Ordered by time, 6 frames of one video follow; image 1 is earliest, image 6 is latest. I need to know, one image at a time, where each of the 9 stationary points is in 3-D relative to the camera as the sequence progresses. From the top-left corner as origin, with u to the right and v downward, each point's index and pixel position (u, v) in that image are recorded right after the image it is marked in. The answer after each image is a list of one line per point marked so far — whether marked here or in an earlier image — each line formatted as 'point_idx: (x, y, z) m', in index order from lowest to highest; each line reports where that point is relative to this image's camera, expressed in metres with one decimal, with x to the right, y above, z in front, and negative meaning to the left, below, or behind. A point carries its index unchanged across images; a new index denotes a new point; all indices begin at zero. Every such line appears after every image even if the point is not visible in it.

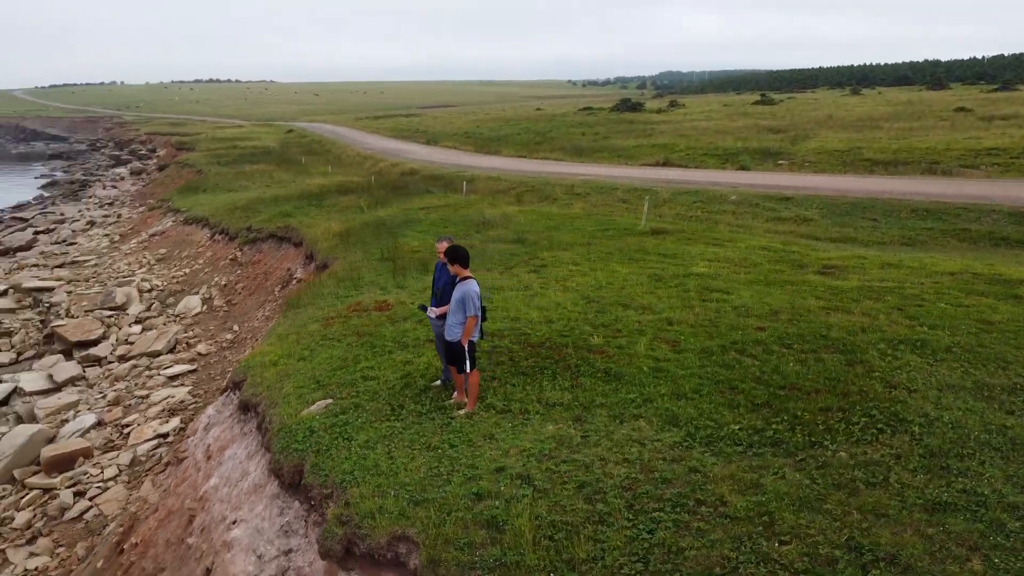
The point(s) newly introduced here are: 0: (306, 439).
0: (-2.8, -2.0, +10.6) m
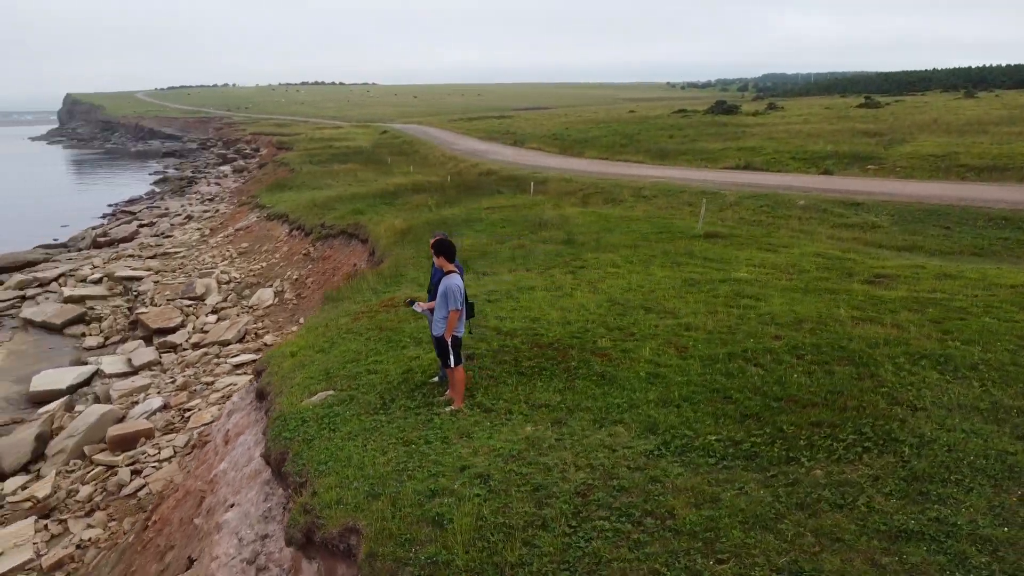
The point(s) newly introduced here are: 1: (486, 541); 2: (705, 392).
0: (-2.9, -1.9, +10.8) m
1: (-0.2, -2.3, +7.2) m
2: (+2.4, -1.3, +10.1) m
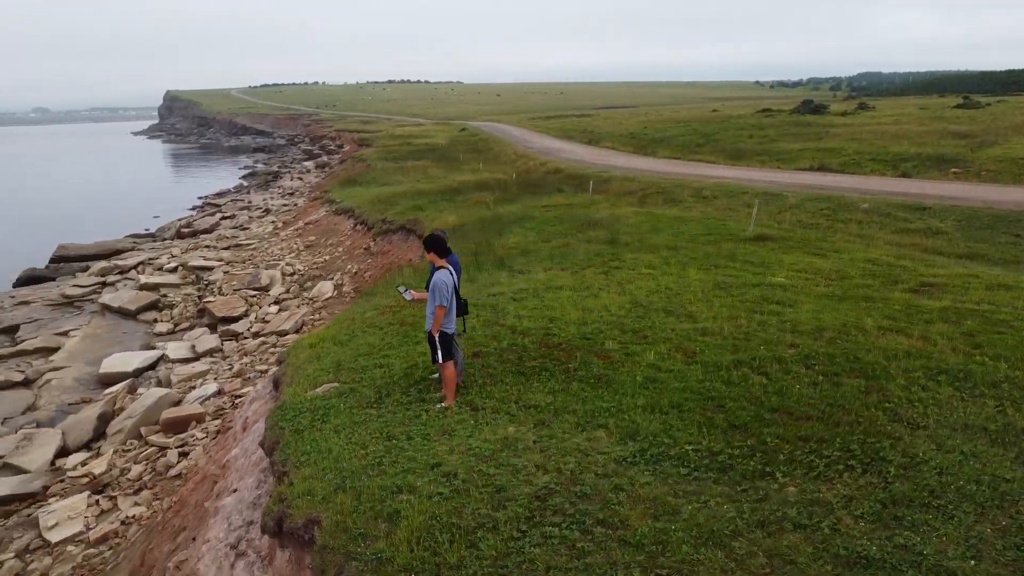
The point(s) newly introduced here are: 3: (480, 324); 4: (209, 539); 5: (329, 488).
0: (-3.0, -1.8, +10.9) m
1: (-0.7, -2.3, +7.1) m
2: (+2.3, -1.3, +9.7) m
3: (-0.6, -0.6, +14.5) m
4: (-3.9, -3.2, +10.2) m
5: (-2.0, -2.1, +8.5) m
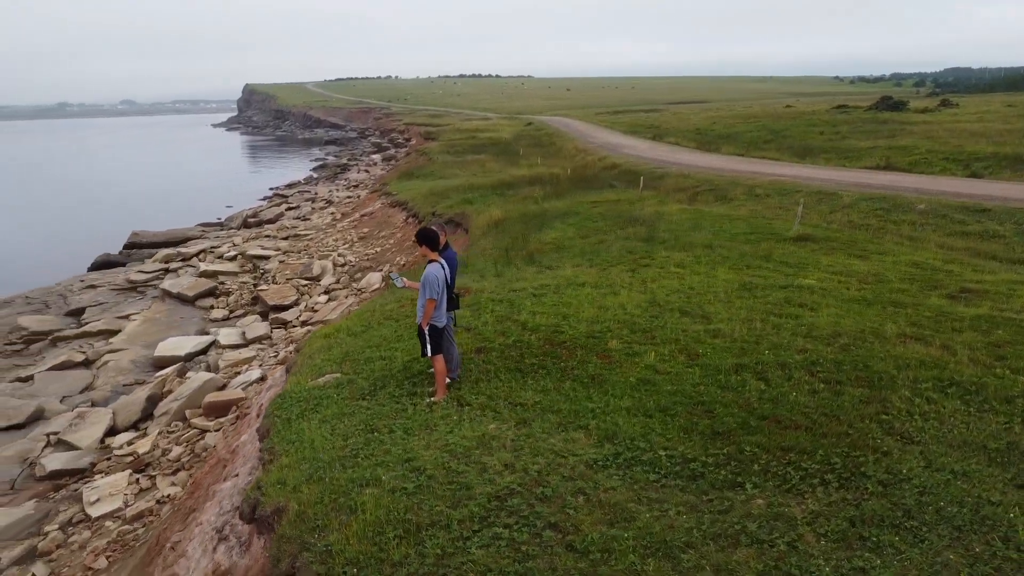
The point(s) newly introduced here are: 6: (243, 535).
0: (-3.1, -1.7, +11.0) m
1: (-1.1, -2.2, +7.1) m
2: (+2.1, -1.4, +9.3) m
3: (-0.3, -0.6, +14.3) m
4: (-4.1, -3.1, +10.4) m
5: (-2.3, -2.0, +8.6) m
6: (-3.1, -2.9, +9.2) m
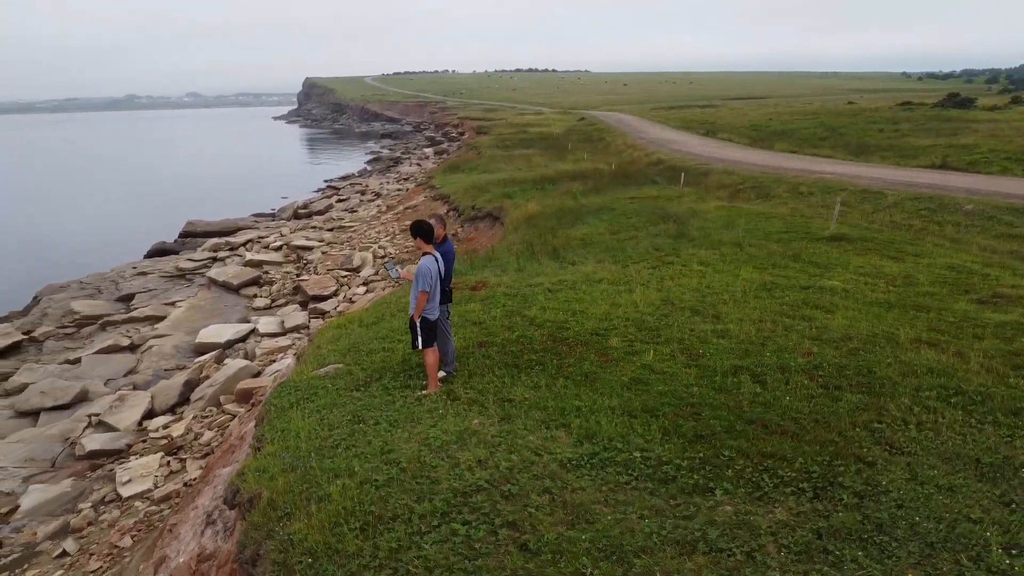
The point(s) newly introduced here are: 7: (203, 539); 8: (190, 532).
0: (-3.2, -1.5, +11.1) m
1: (-1.5, -2.1, +7.1) m
2: (+1.9, -1.3, +9.1) m
3: (-0.2, -0.5, +14.2) m
4: (-4.2, -2.9, +10.6) m
5: (-2.5, -1.9, +8.6) m
6: (-3.3, -2.7, +9.3) m
7: (-3.7, -3.0, +9.5) m
8: (-4.1, -3.1, +10.1) m
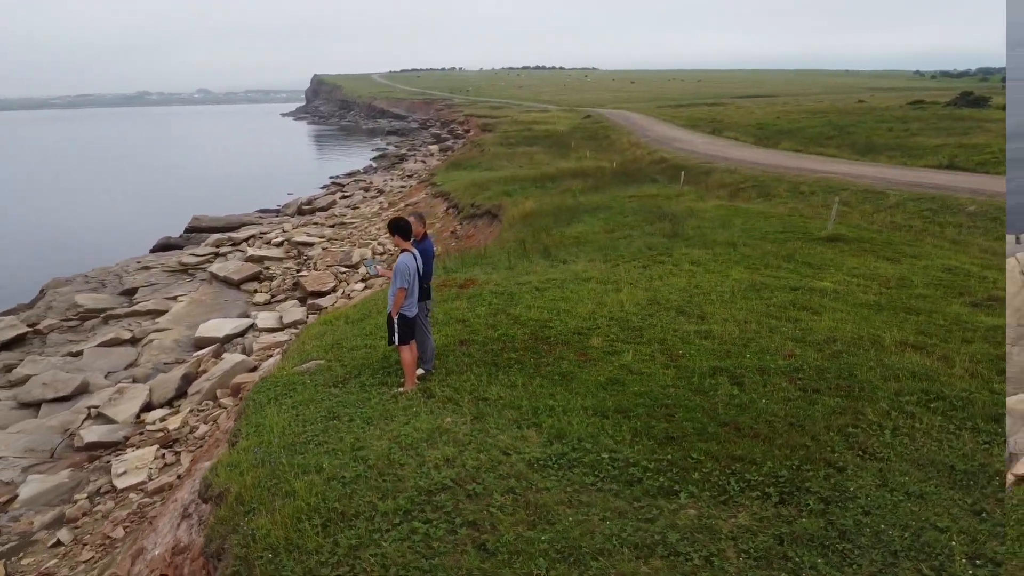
0: (-3.5, -1.5, +11.1) m
1: (-1.8, -2.1, +7.0) m
2: (+1.6, -1.3, +9.0) m
3: (-0.4, -0.4, +14.1) m
4: (-4.5, -2.9, +10.5) m
5: (-2.8, -1.9, +8.6) m
6: (-3.6, -2.7, +9.2) m
7: (-4.0, -2.9, +9.4) m
8: (-4.4, -3.0, +10.0) m
